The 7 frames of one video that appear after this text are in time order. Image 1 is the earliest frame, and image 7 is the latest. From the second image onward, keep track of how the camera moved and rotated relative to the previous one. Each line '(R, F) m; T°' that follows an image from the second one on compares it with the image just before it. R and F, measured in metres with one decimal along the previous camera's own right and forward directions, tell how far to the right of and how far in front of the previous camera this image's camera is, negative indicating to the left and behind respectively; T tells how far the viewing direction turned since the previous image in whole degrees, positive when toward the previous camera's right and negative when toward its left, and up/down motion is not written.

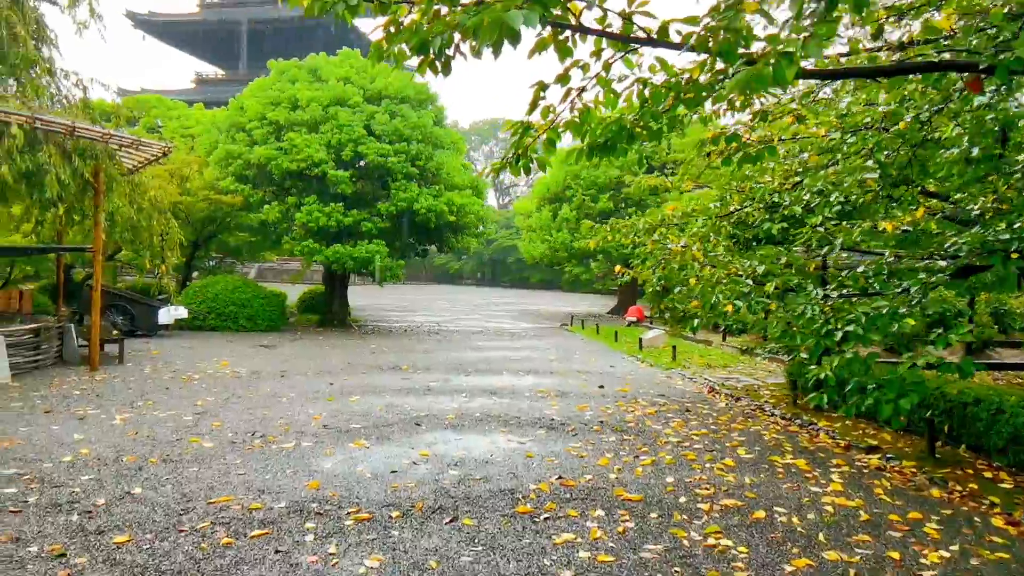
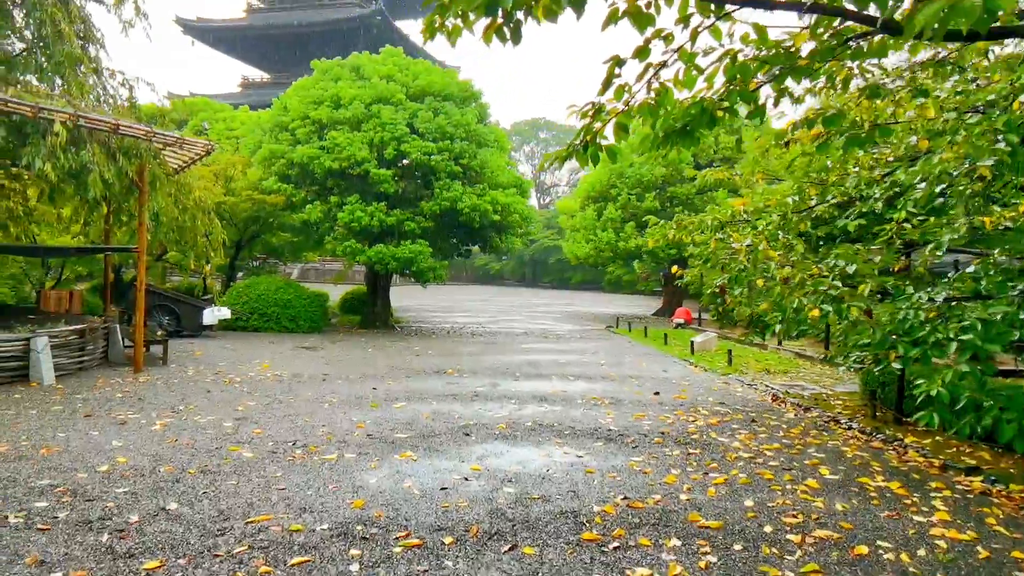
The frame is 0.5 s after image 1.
(-0.1, +0.3) m; -3°
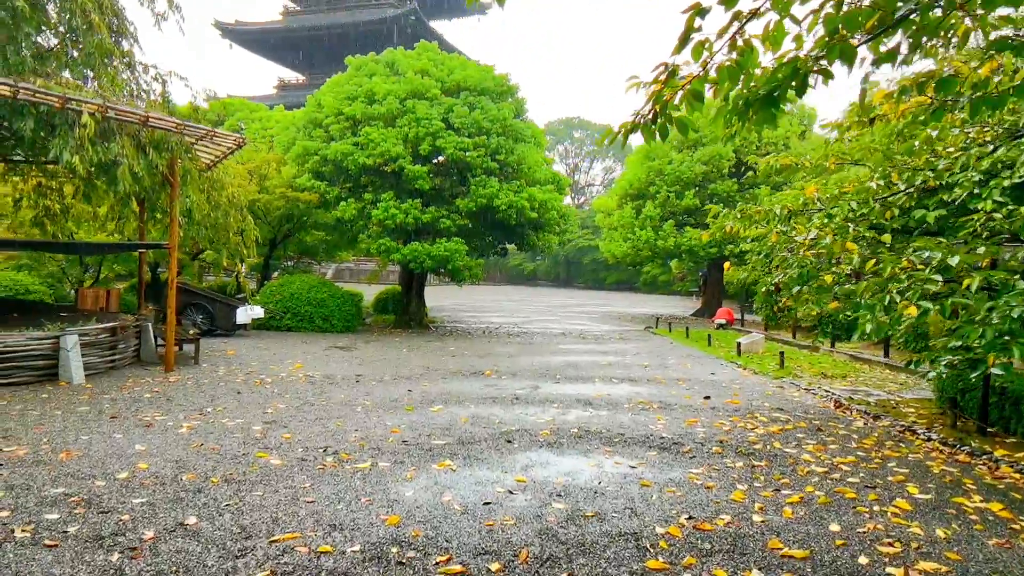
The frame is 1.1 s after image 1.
(-0.1, +0.4) m; -3°
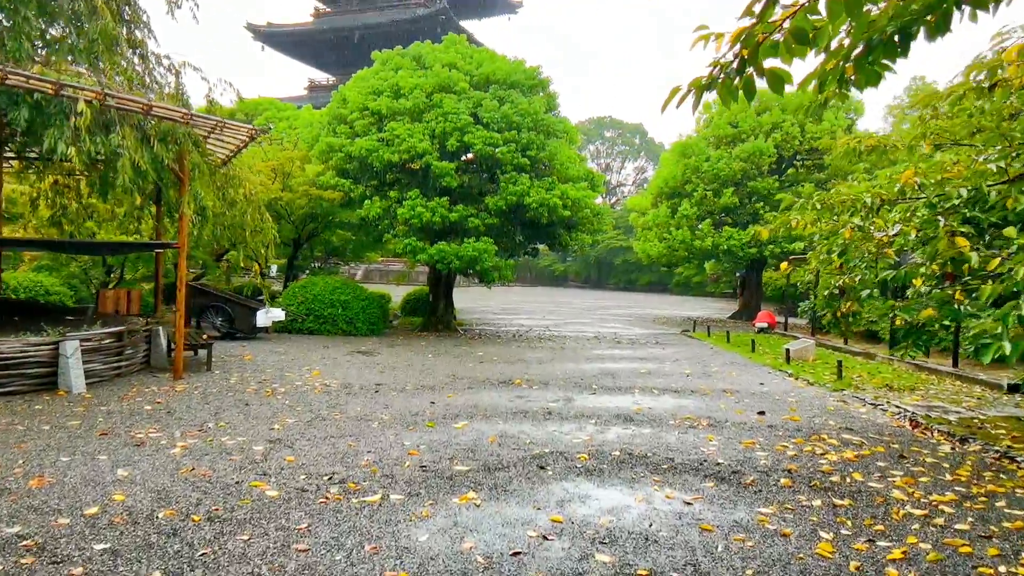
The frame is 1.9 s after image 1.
(0.0, +0.6) m; -2°
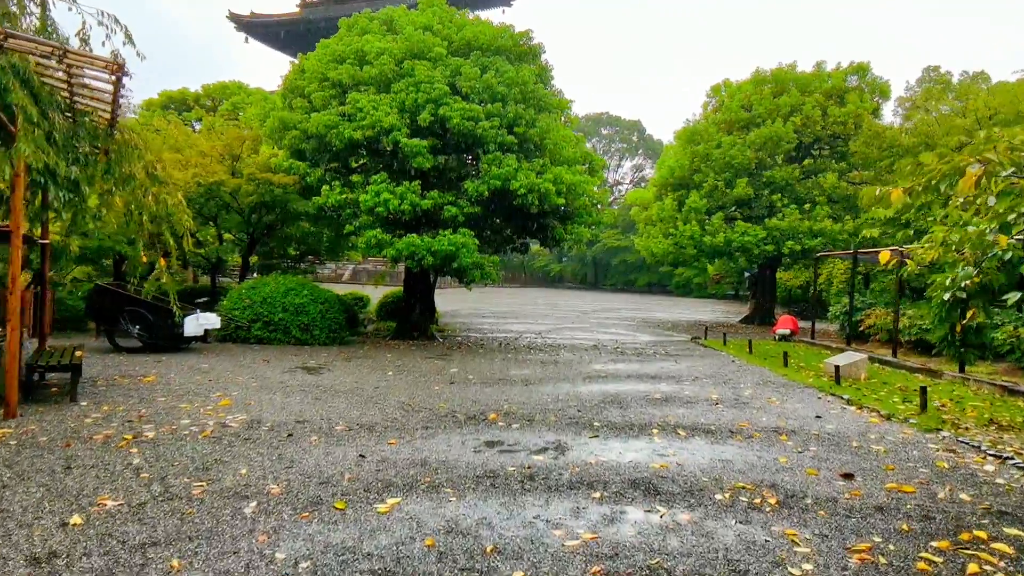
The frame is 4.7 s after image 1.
(+0.2, +2.0) m; 0°
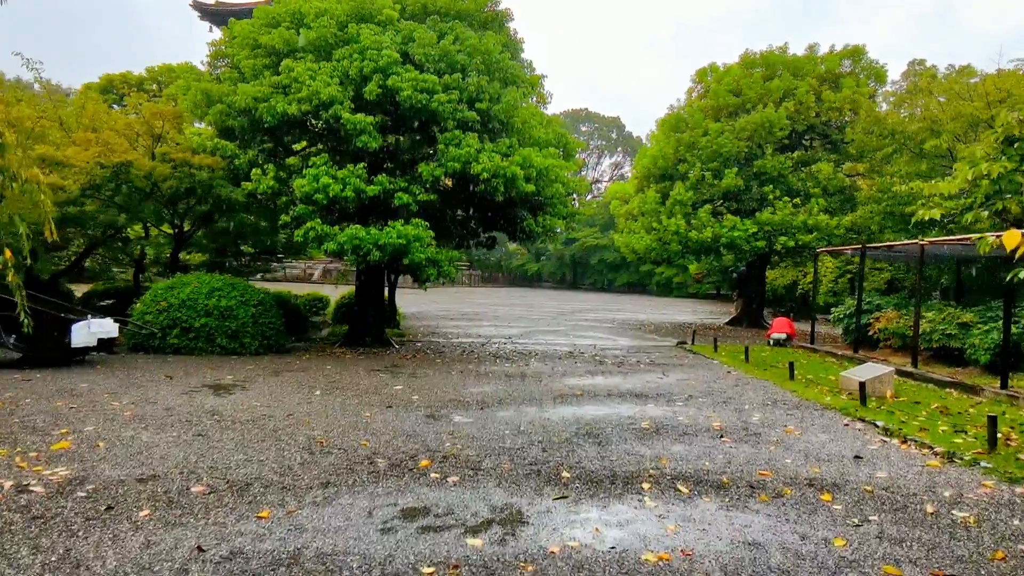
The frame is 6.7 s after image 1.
(+0.2, +1.5) m; +2°
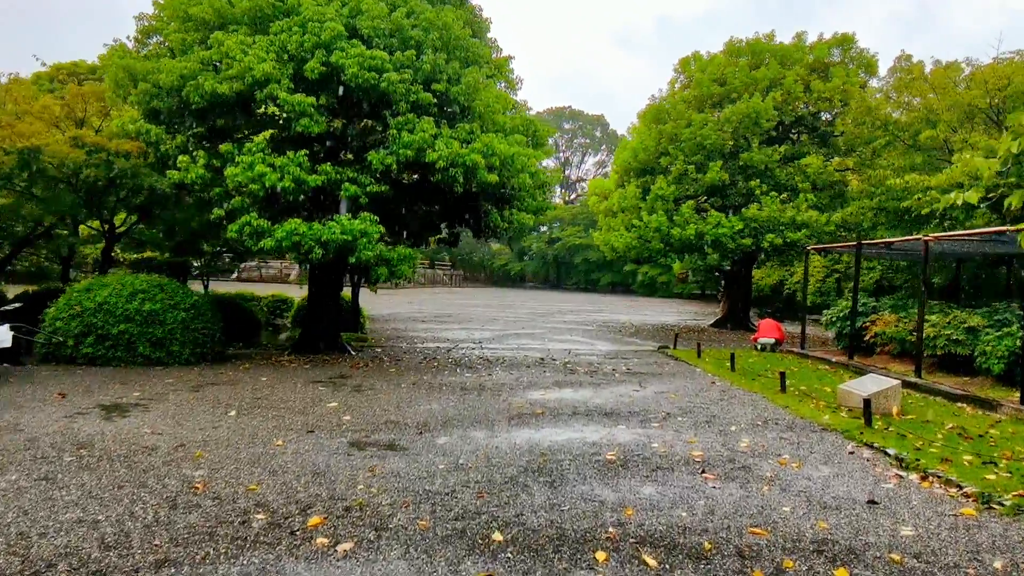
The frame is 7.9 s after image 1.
(+0.3, +1.0) m; +1°
